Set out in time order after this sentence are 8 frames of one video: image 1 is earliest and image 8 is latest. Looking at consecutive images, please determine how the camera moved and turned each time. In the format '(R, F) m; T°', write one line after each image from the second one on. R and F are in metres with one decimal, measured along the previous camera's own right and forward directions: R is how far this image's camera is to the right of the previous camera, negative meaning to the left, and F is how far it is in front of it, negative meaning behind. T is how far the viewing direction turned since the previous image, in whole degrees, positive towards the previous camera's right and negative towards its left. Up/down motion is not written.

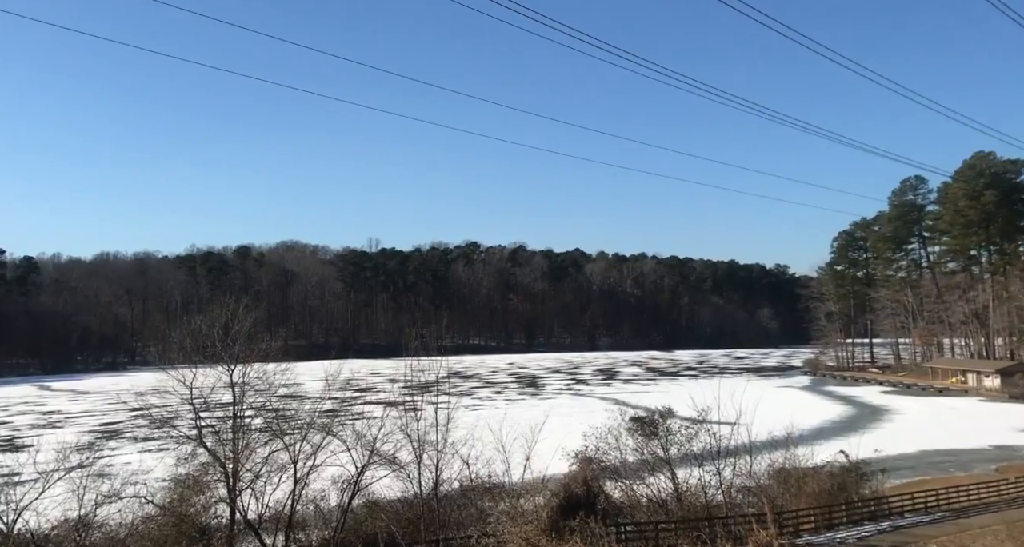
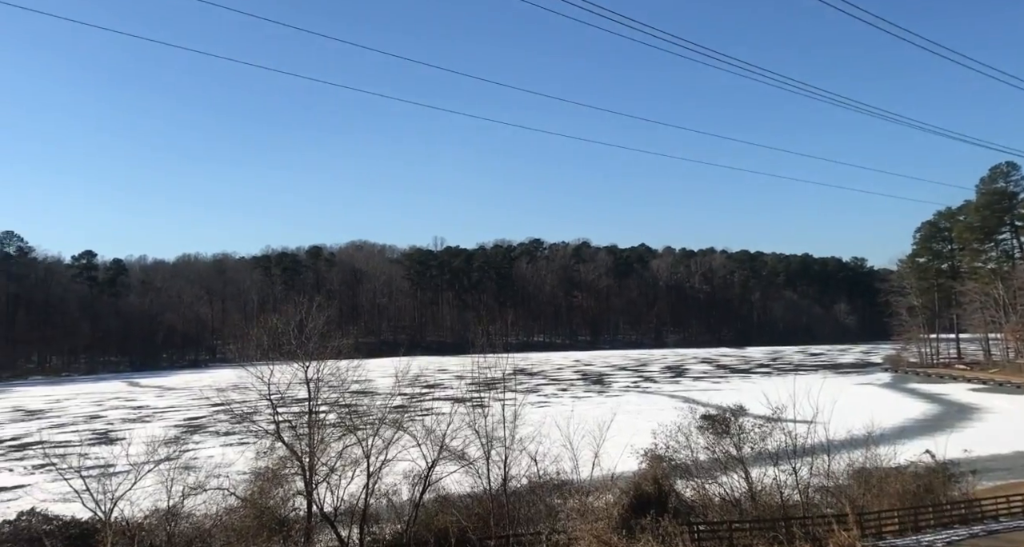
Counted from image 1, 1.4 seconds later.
(-0.3, 0.0) m; -4°
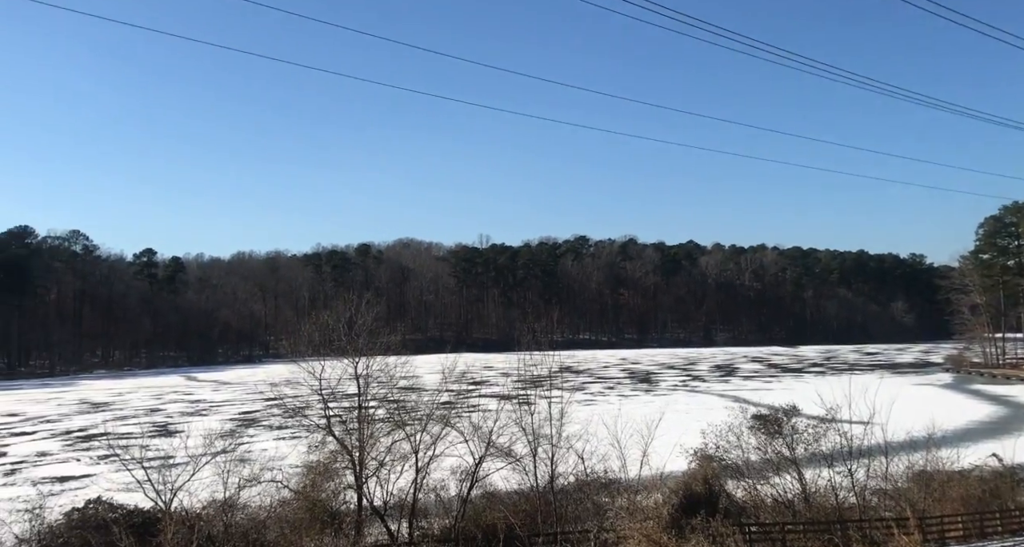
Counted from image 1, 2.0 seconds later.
(-0.2, +0.1) m; -3°
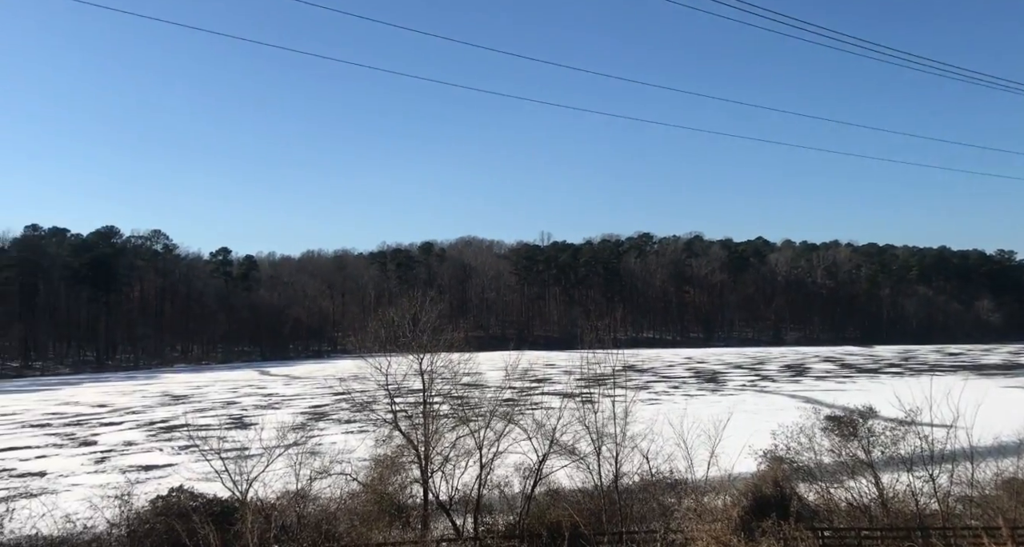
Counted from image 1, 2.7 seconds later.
(-0.2, +0.3) m; -4°
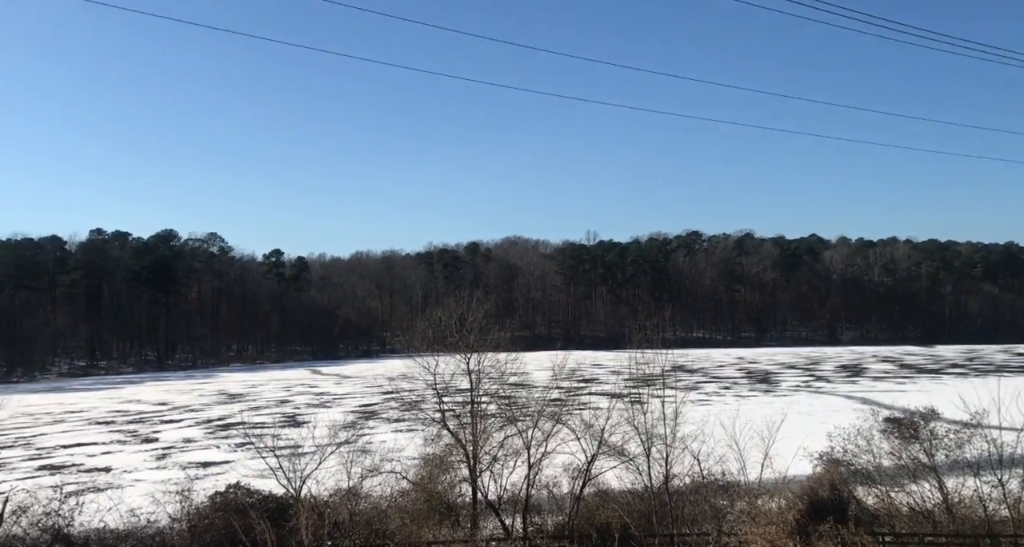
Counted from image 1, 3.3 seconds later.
(-0.1, +0.4) m; -3°
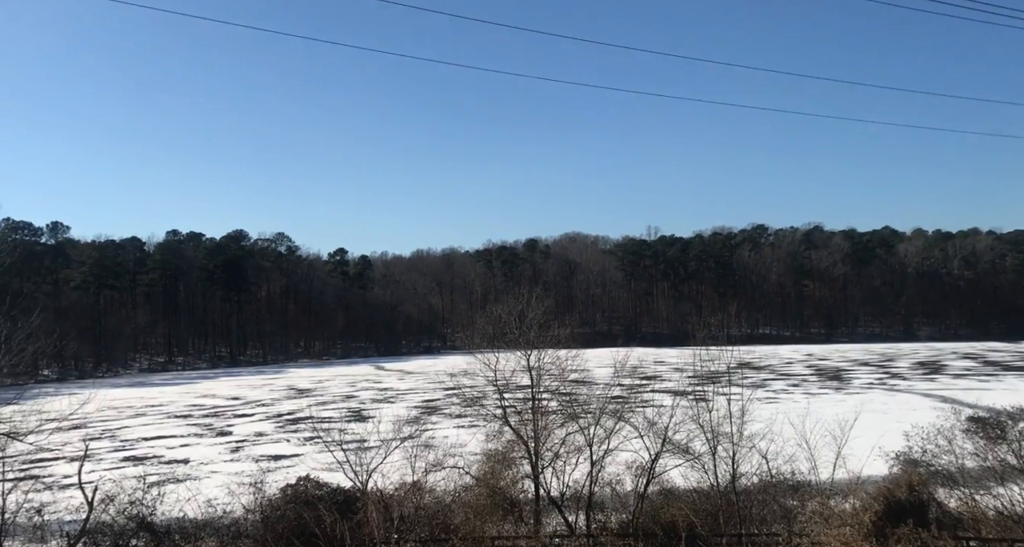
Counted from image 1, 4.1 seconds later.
(-0.2, +0.6) m; -4°
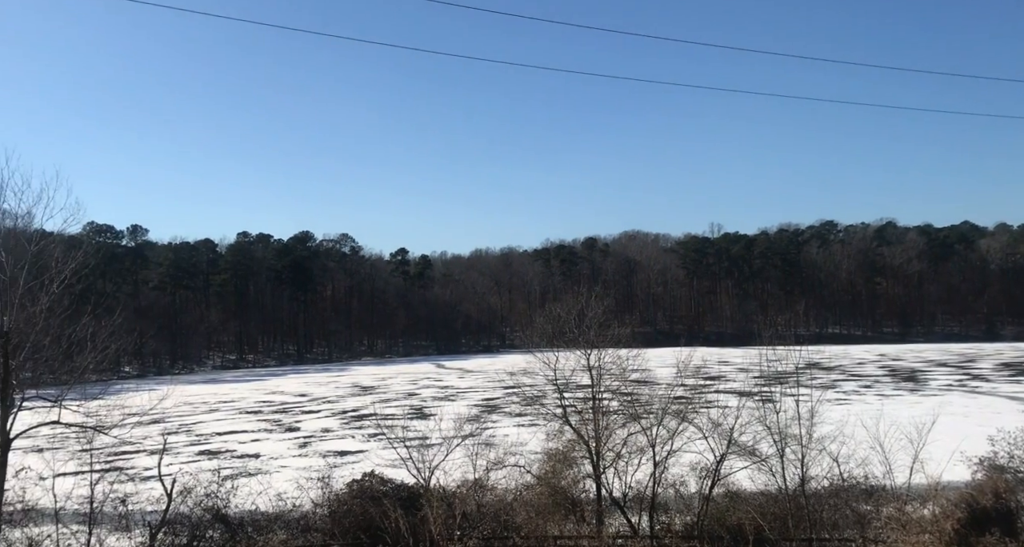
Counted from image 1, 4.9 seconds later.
(-0.2, +0.7) m; -4°
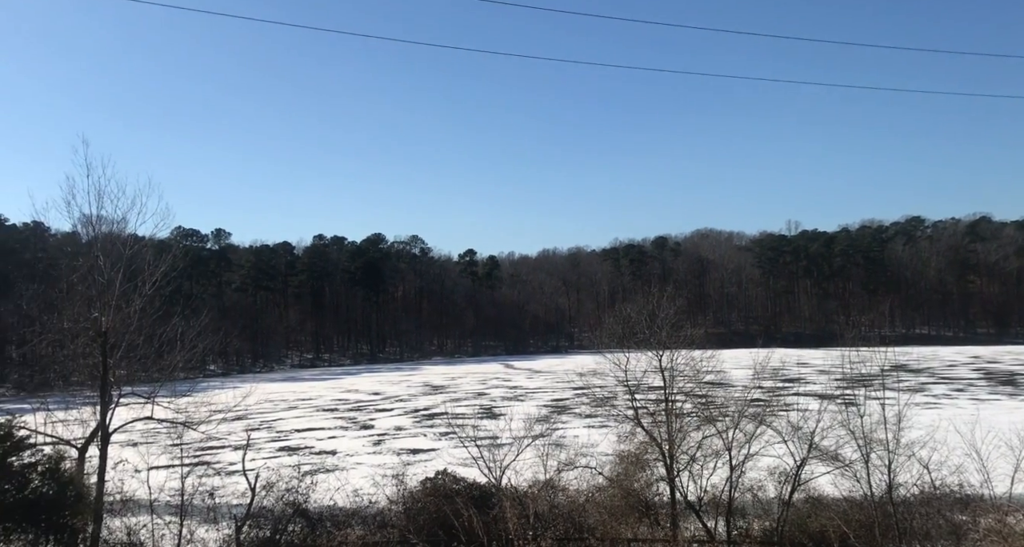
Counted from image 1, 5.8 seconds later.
(-0.5, +0.7) m; -4°
